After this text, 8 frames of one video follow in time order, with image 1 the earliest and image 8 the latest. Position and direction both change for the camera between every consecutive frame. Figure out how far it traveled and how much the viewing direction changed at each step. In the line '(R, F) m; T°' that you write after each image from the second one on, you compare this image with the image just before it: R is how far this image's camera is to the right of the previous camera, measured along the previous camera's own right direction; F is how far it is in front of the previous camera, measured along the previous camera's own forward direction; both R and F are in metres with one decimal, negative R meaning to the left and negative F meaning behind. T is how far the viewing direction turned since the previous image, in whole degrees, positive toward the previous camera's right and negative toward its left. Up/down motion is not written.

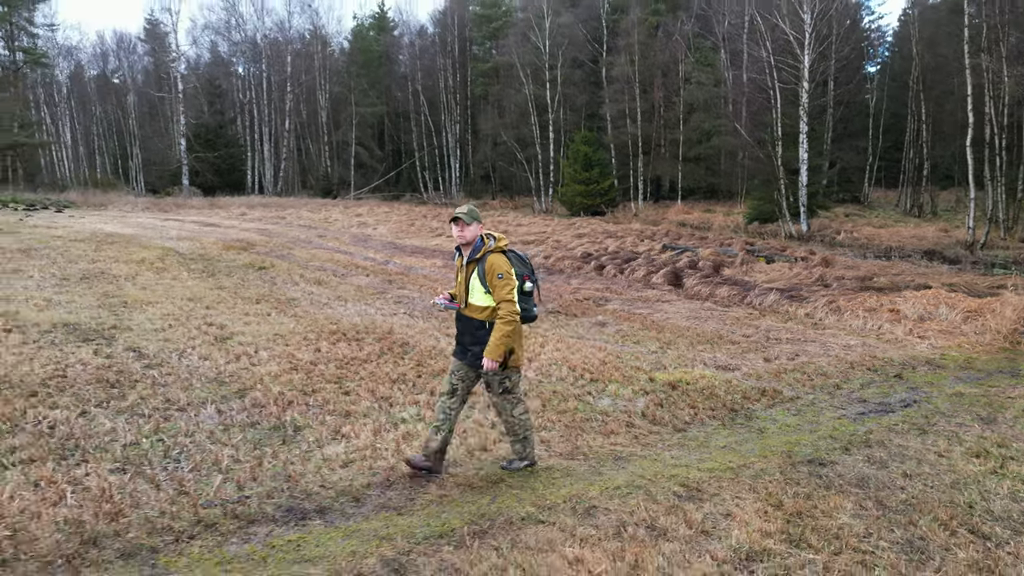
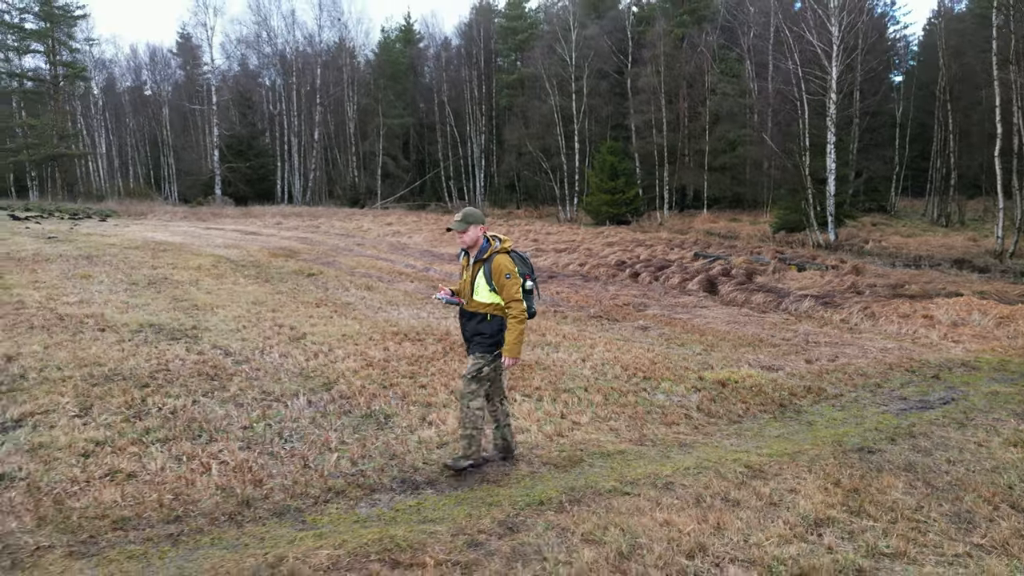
(-0.4, -0.5) m; -2°
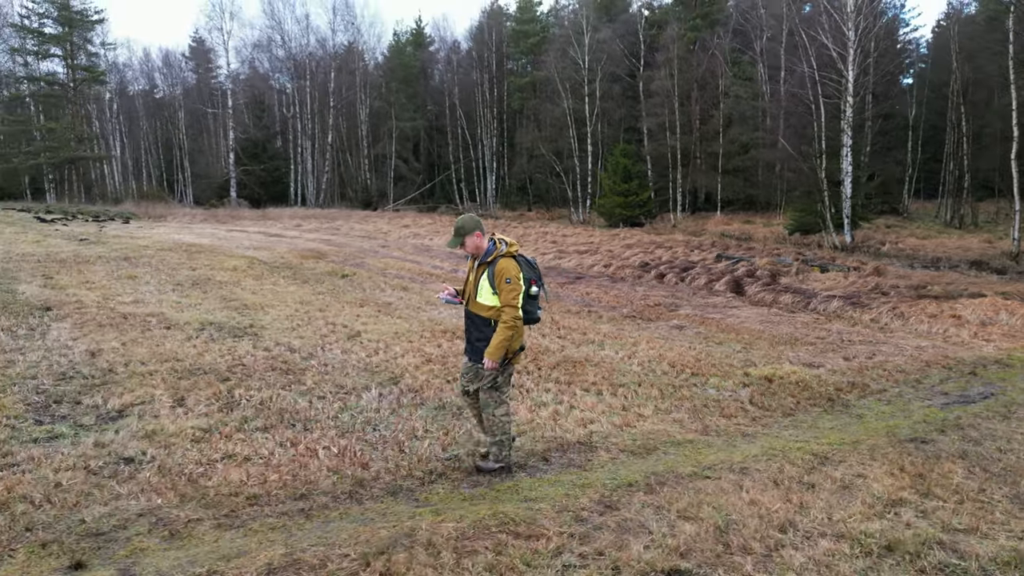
(-0.5, -0.3) m; 0°
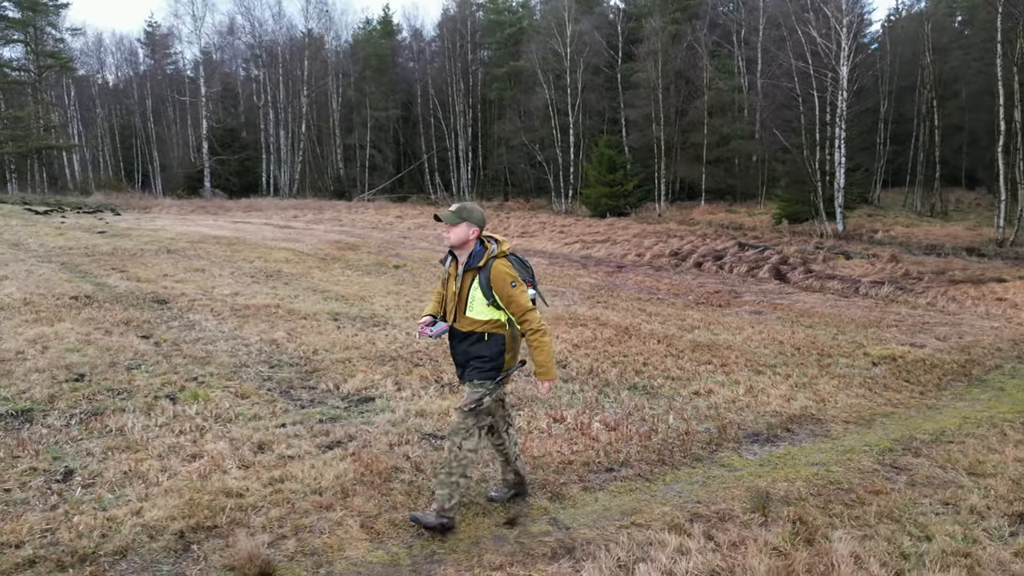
(-2.0, -0.3) m; +4°
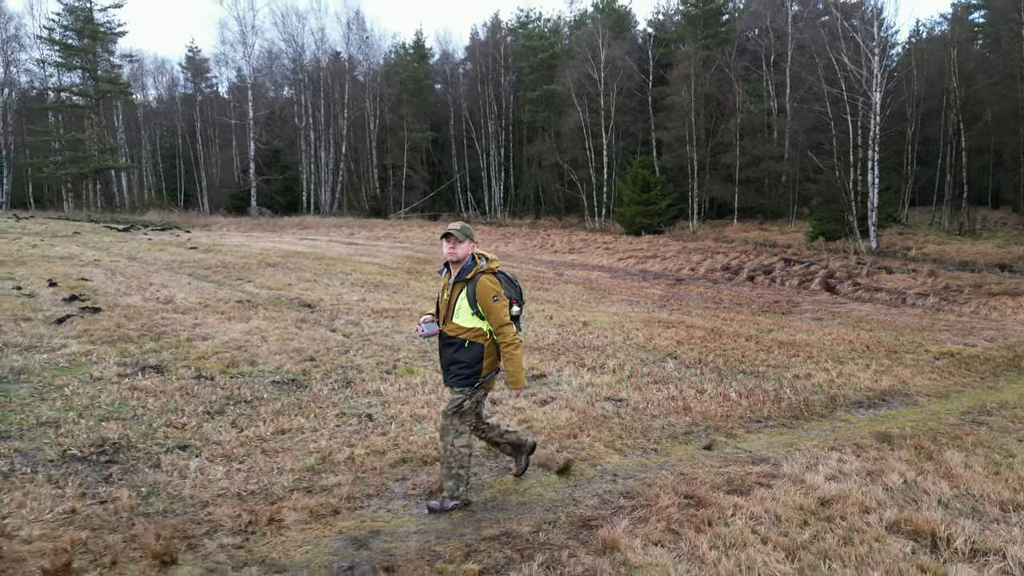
(-1.1, -1.4) m; -1°
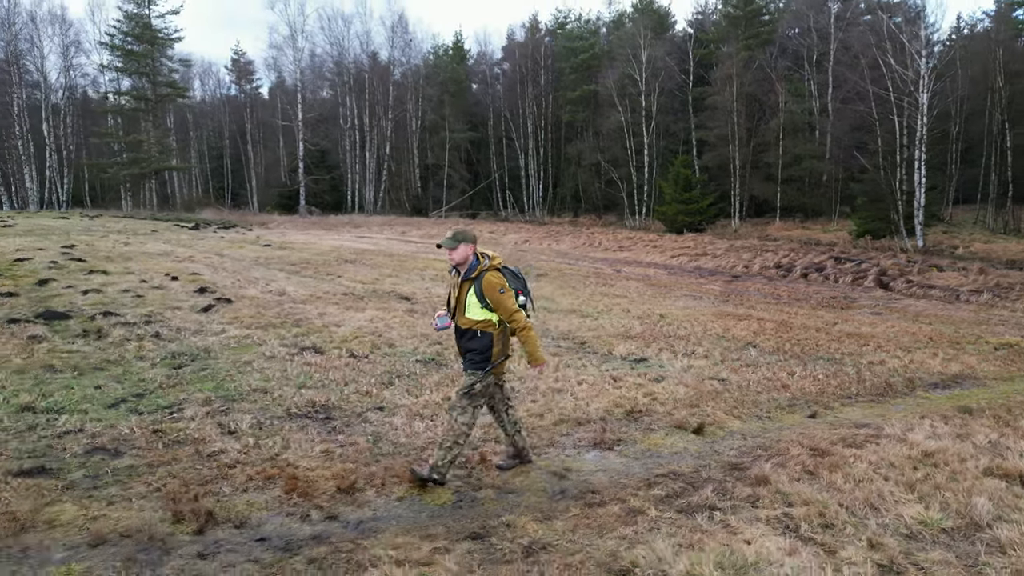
(-0.8, -0.9) m; -2°
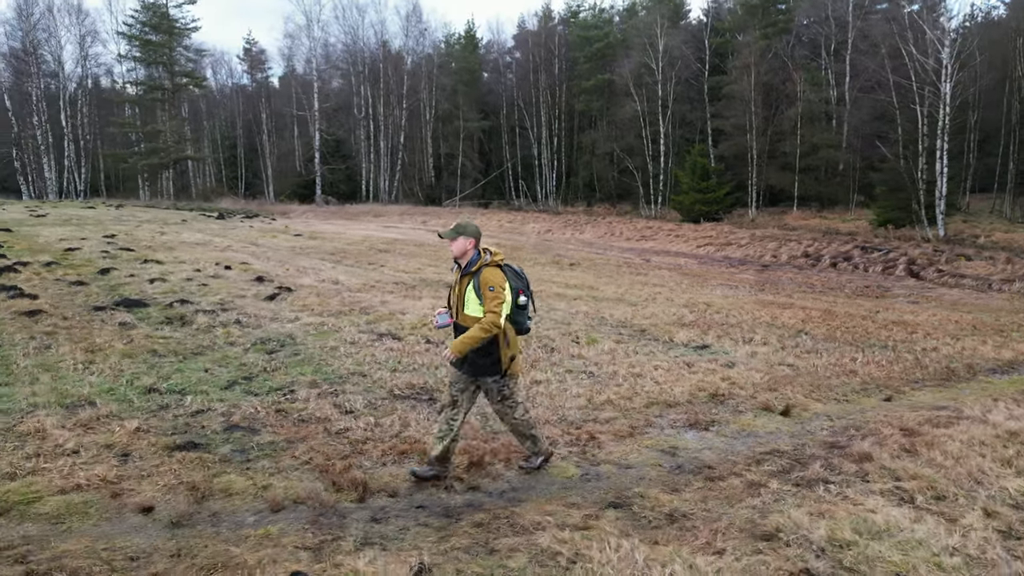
(-0.6, -0.3) m; 0°
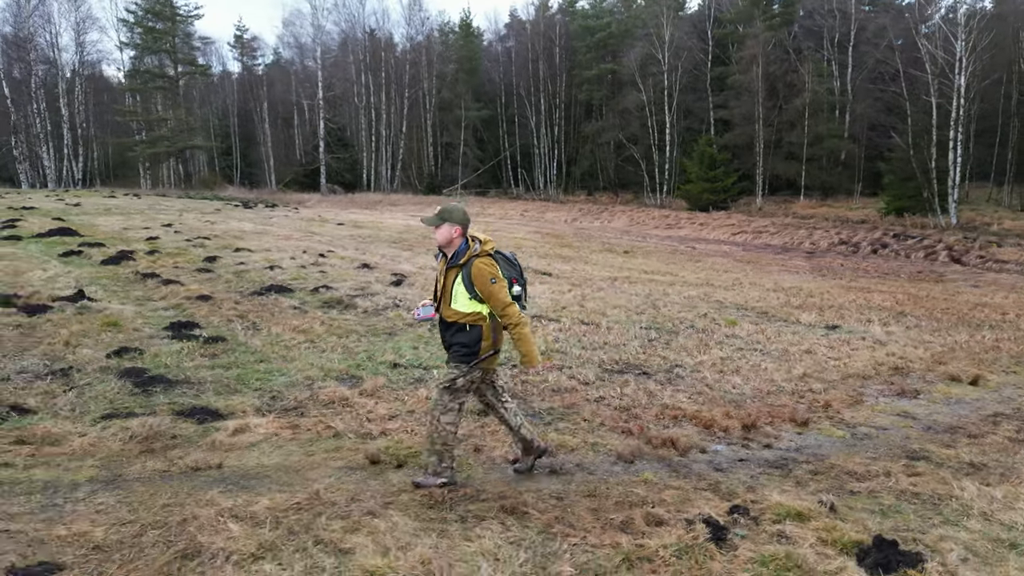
(-1.8, -0.4) m; +2°
